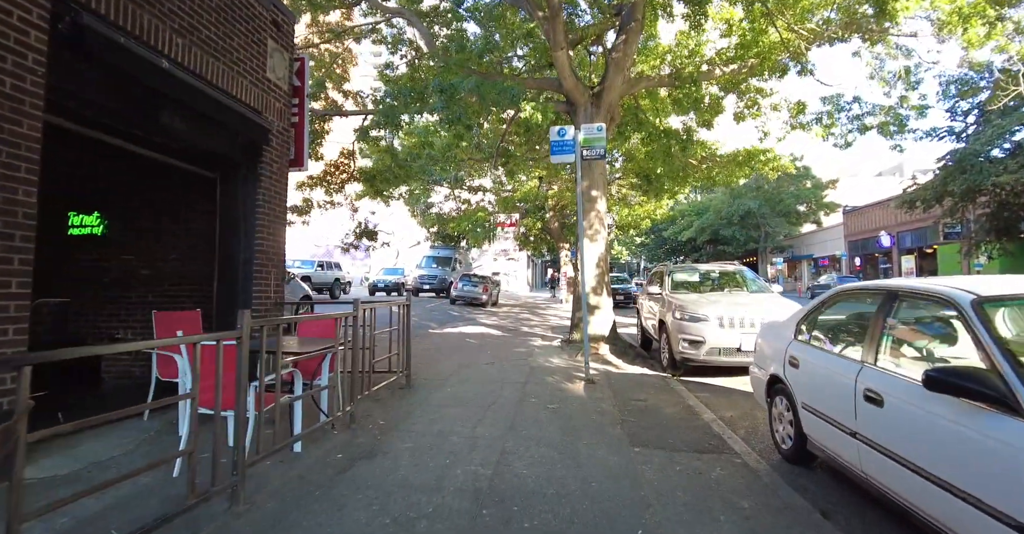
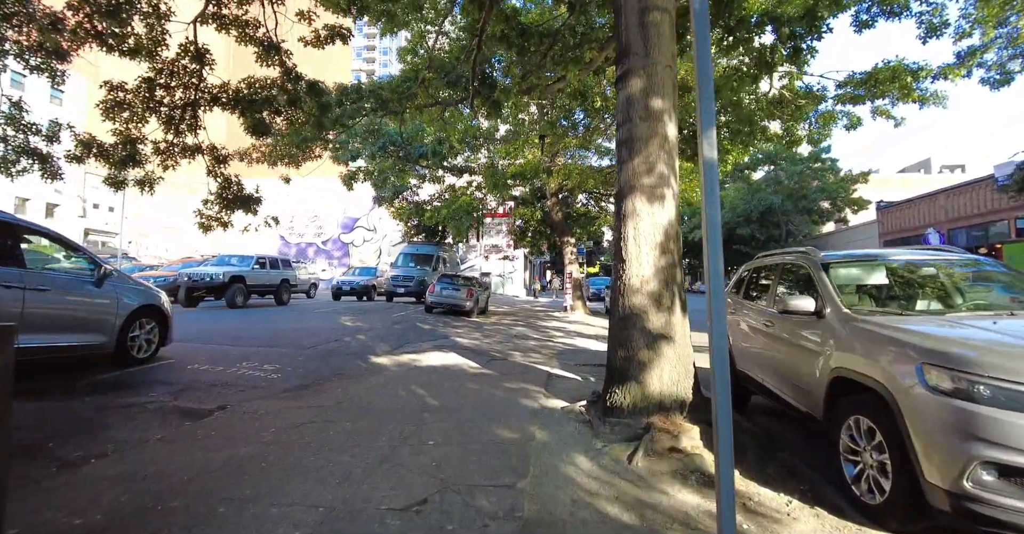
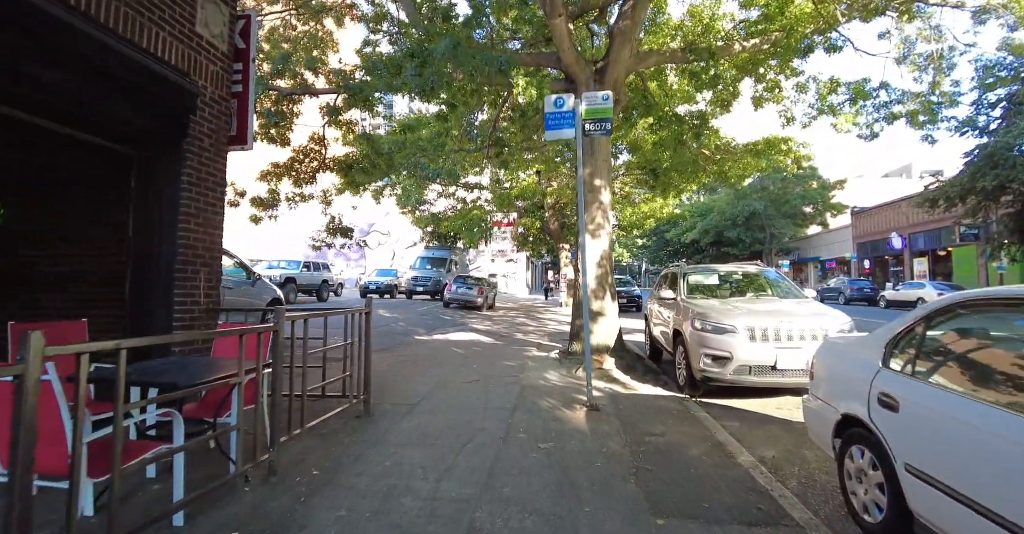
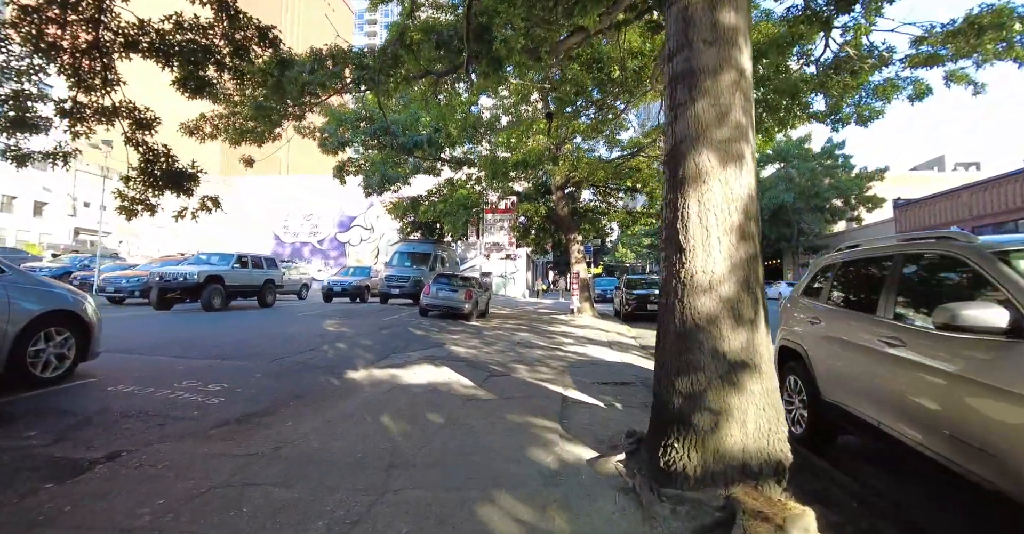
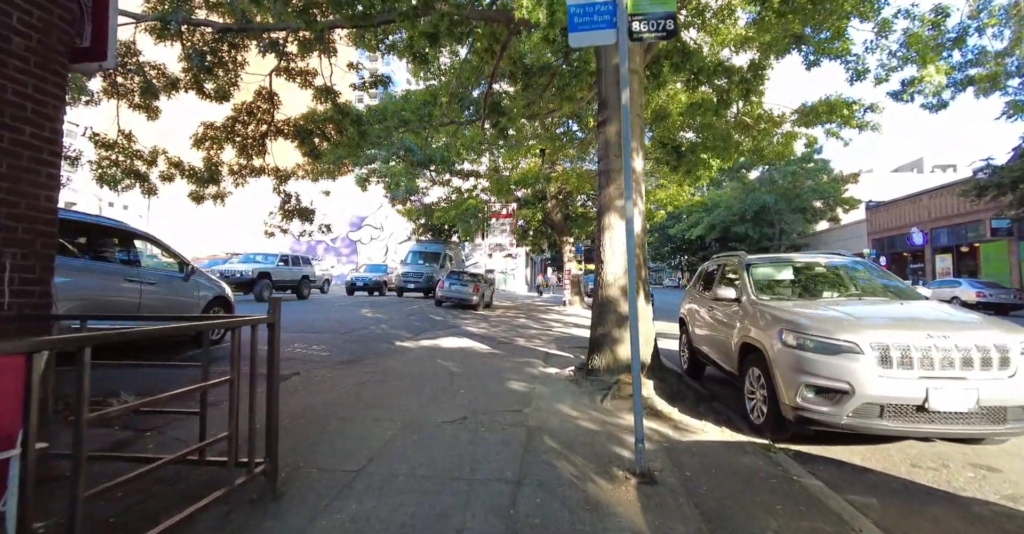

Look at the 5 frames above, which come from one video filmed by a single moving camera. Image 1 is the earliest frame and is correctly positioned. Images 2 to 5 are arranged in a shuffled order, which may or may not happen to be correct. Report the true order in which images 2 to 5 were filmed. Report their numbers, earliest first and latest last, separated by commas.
3, 5, 2, 4
